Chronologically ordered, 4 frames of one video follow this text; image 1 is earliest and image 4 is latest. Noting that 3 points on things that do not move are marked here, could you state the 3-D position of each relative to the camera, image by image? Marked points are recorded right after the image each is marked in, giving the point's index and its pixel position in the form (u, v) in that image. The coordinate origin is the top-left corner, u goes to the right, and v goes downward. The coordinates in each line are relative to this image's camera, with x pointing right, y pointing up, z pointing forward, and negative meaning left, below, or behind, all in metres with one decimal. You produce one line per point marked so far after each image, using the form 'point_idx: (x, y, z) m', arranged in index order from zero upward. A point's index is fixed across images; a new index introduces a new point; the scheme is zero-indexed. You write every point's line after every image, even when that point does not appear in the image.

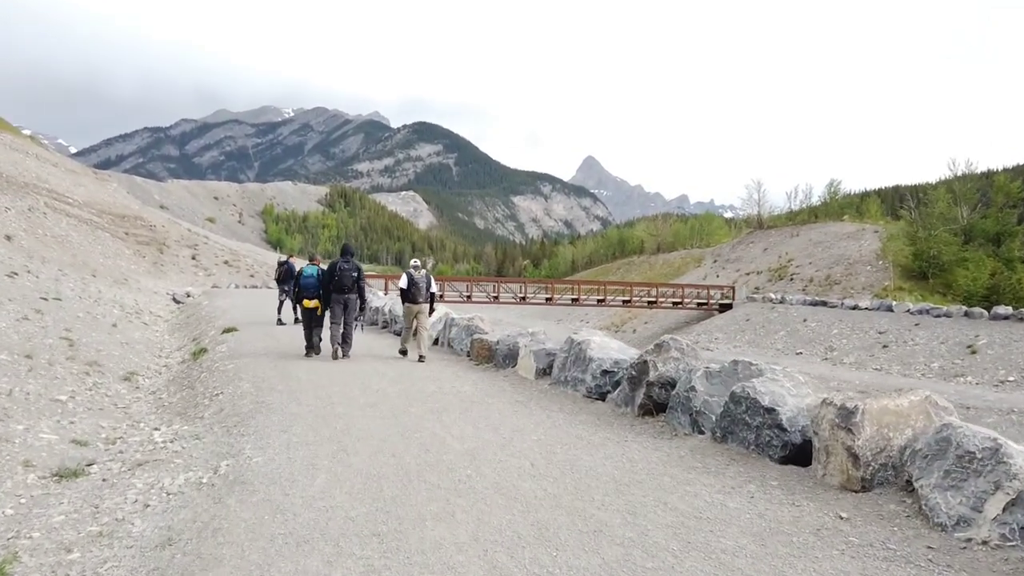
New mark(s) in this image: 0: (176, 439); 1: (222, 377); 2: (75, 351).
0: (-2.8, -1.3, +7.1) m
1: (-3.4, -1.0, +10.0) m
2: (-6.7, -1.0, +13.0) m
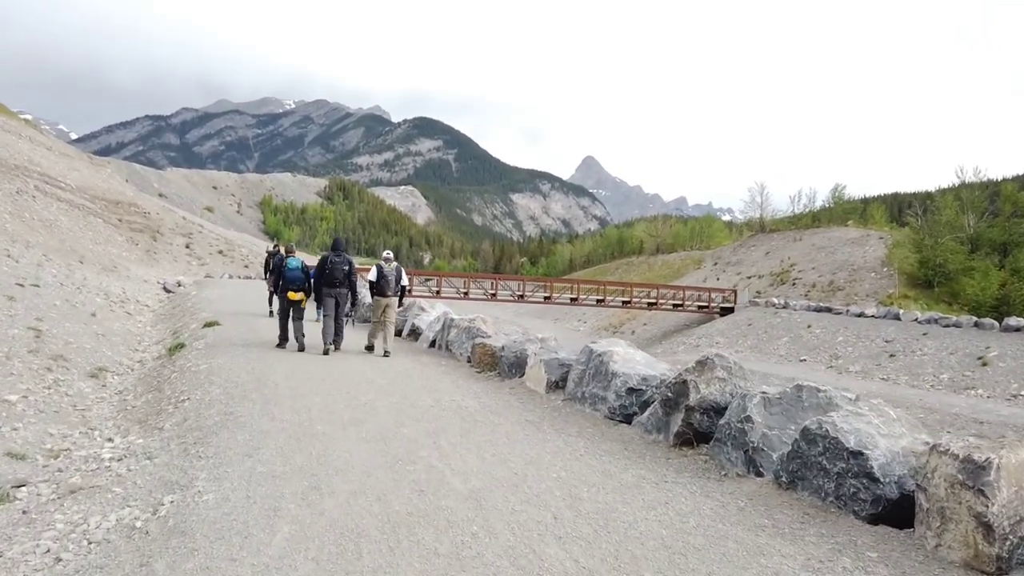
0: (-2.8, -1.2, +6.0) m
1: (-3.3, -1.0, +8.9) m
2: (-6.6, -0.8, +11.9) m
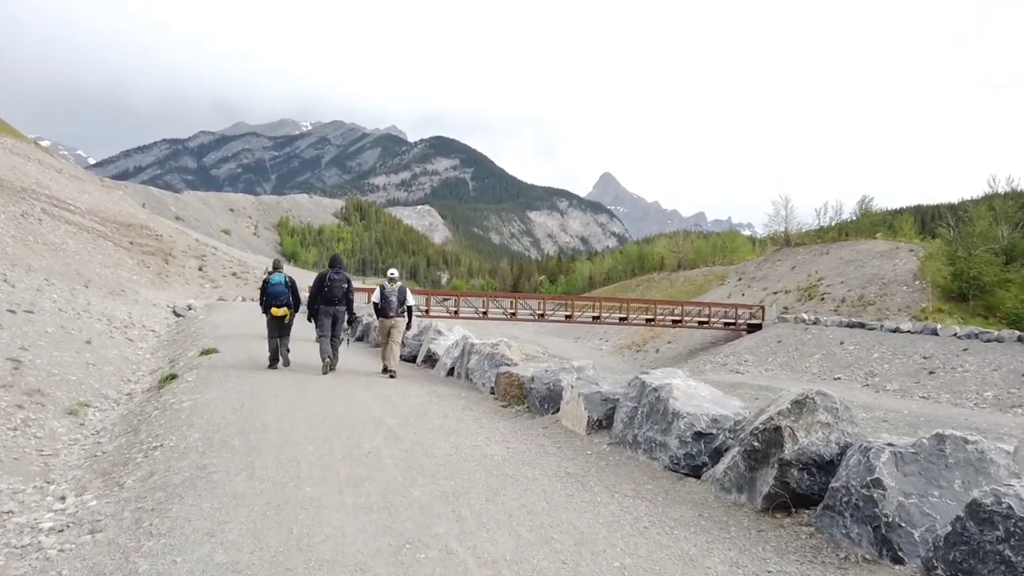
0: (-2.5, -1.4, +4.9) m
1: (-3.1, -1.2, +7.7) m
2: (-6.3, -1.1, +10.8) m
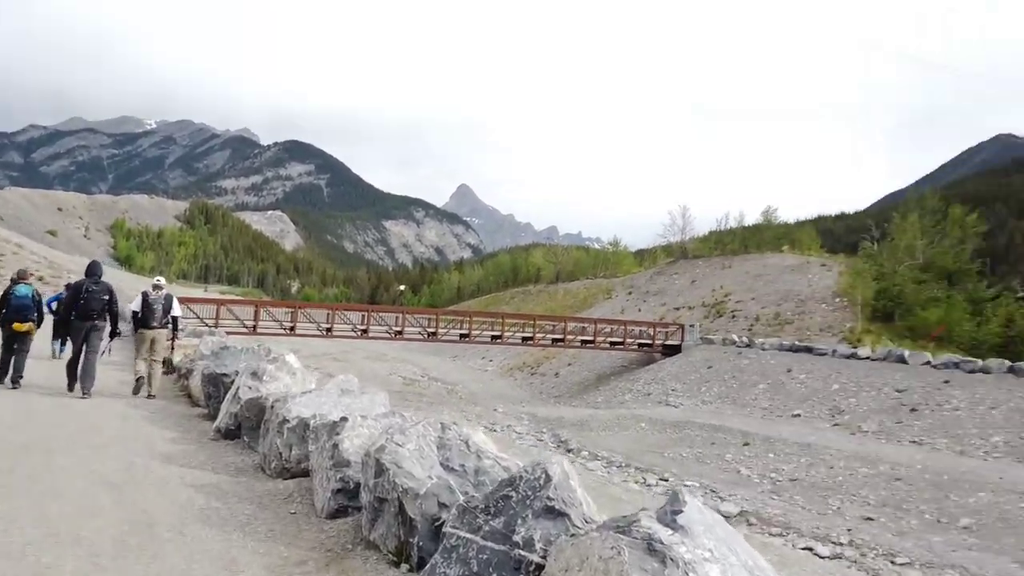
0: (0.0, -1.4, -4.1) m
1: (-1.0, -1.3, -1.4) m
2: (-4.7, -1.2, +1.0) m
